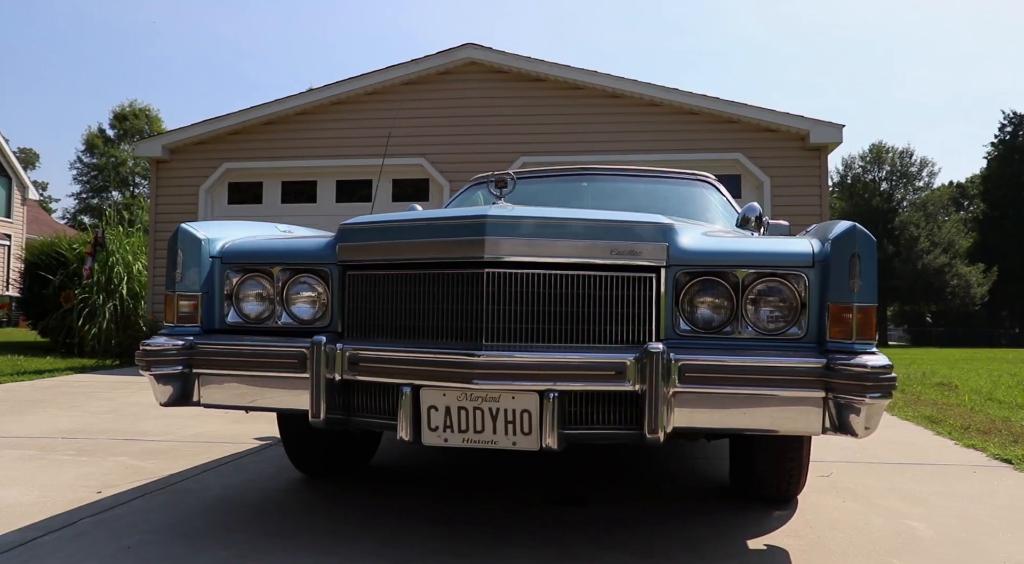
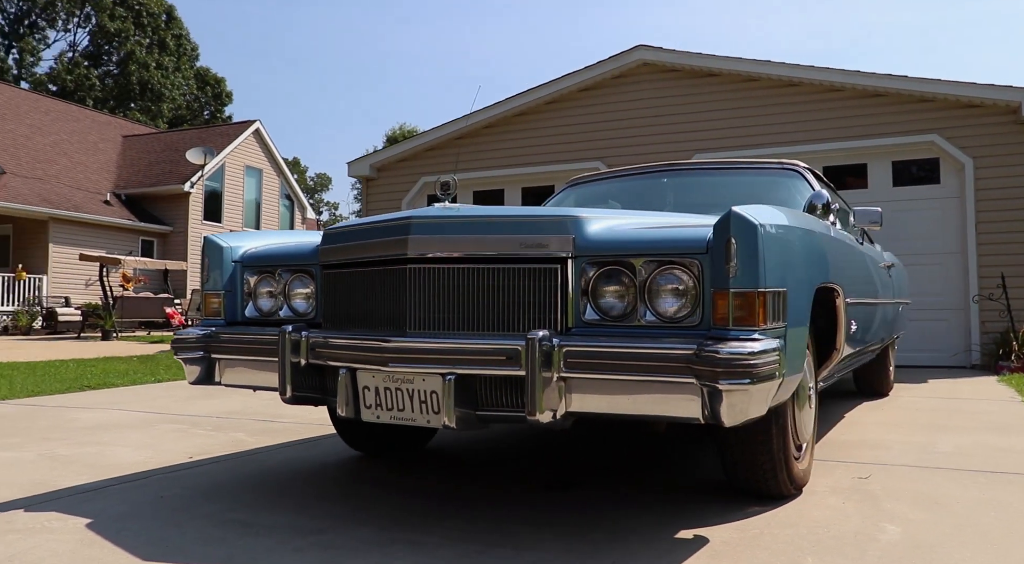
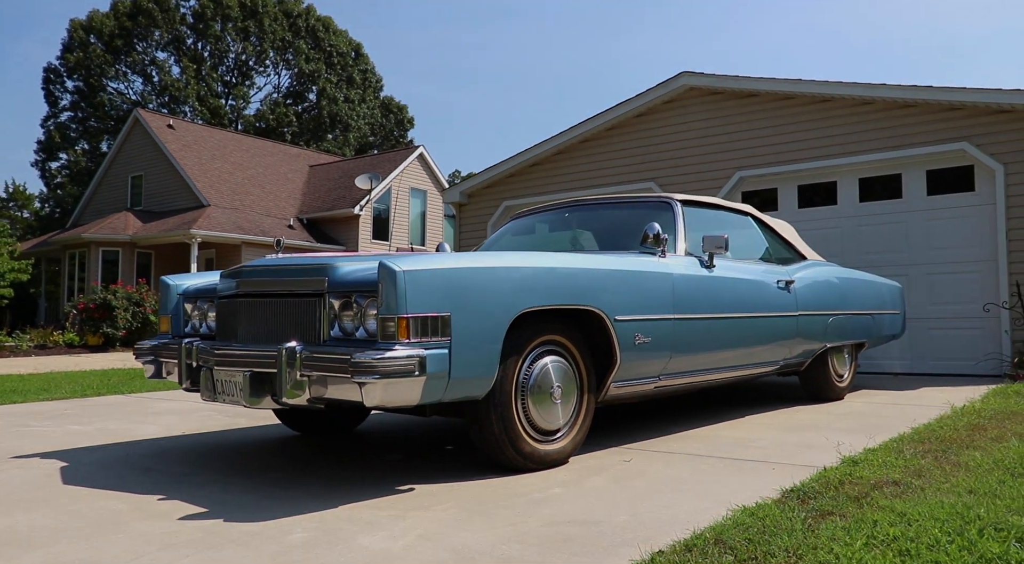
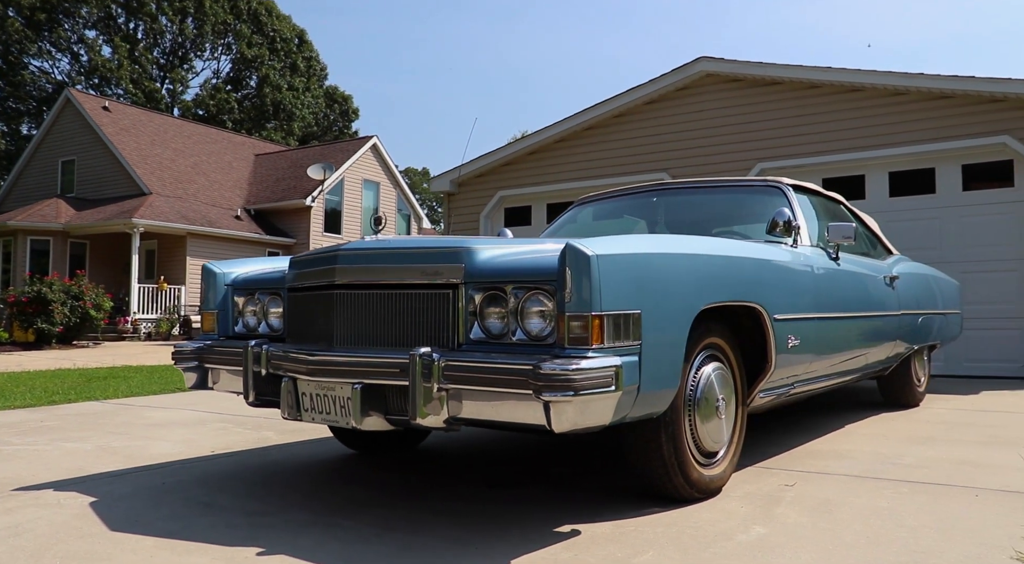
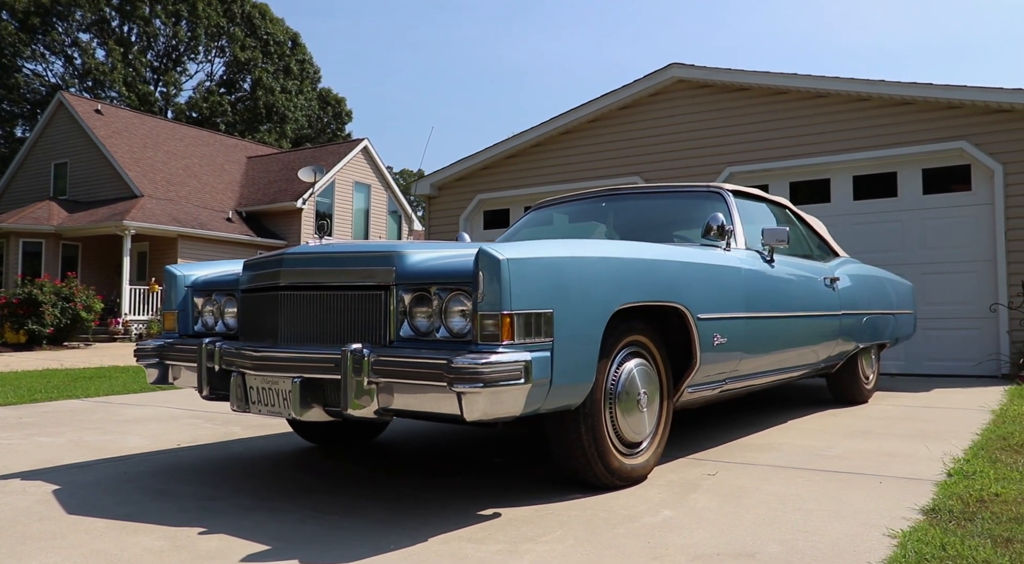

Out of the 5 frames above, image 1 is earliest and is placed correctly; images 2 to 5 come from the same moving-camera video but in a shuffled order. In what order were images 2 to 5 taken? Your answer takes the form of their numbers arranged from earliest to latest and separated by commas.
2, 4, 5, 3
